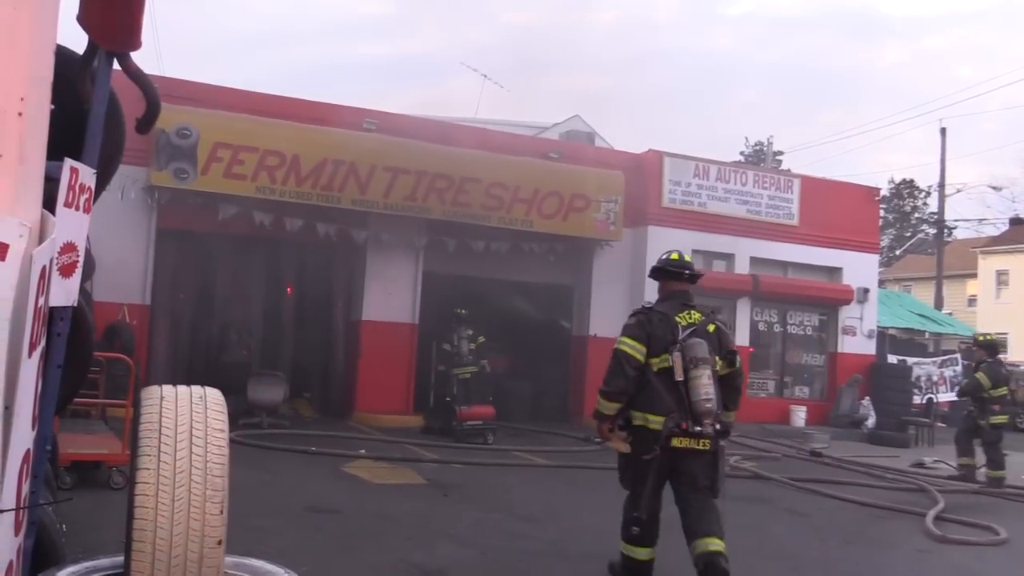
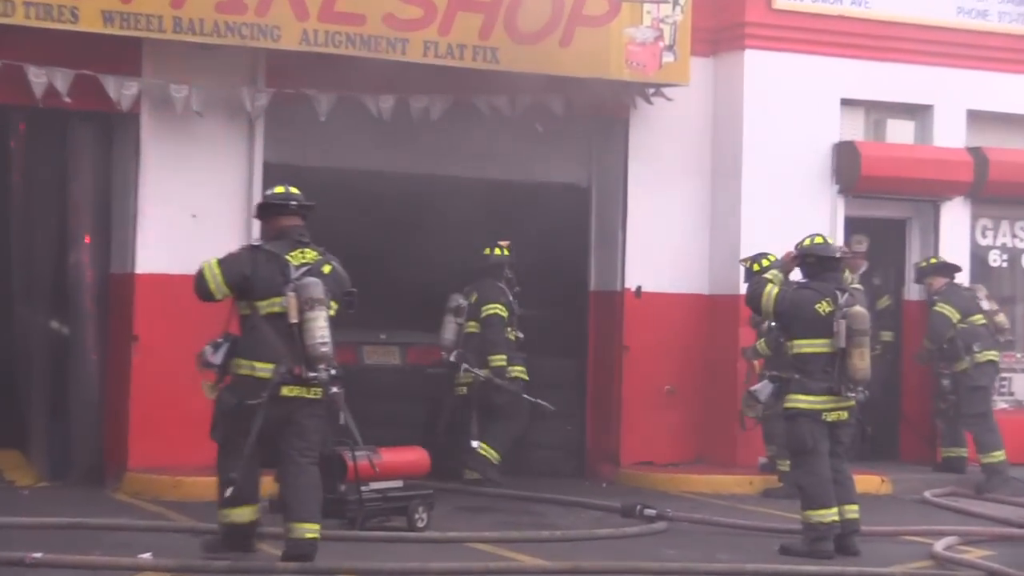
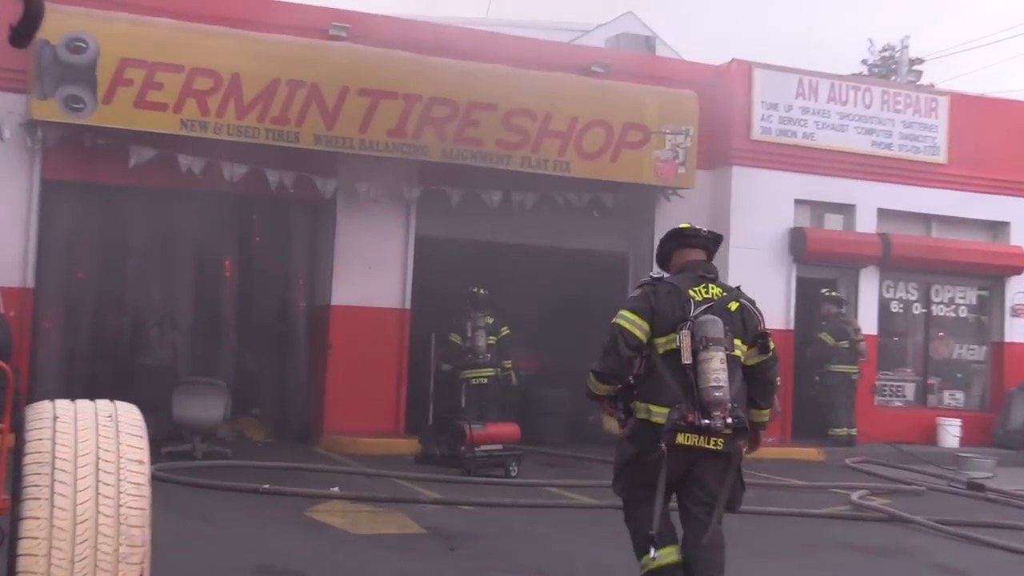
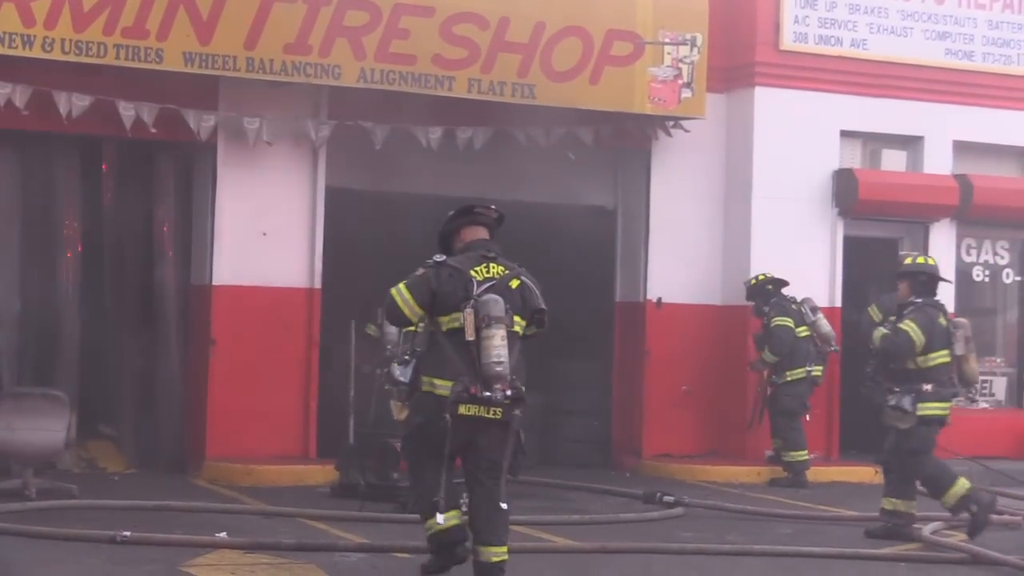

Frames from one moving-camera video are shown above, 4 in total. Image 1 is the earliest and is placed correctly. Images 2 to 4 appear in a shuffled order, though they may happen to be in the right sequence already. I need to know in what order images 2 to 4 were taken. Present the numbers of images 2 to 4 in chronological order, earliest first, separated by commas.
3, 4, 2
